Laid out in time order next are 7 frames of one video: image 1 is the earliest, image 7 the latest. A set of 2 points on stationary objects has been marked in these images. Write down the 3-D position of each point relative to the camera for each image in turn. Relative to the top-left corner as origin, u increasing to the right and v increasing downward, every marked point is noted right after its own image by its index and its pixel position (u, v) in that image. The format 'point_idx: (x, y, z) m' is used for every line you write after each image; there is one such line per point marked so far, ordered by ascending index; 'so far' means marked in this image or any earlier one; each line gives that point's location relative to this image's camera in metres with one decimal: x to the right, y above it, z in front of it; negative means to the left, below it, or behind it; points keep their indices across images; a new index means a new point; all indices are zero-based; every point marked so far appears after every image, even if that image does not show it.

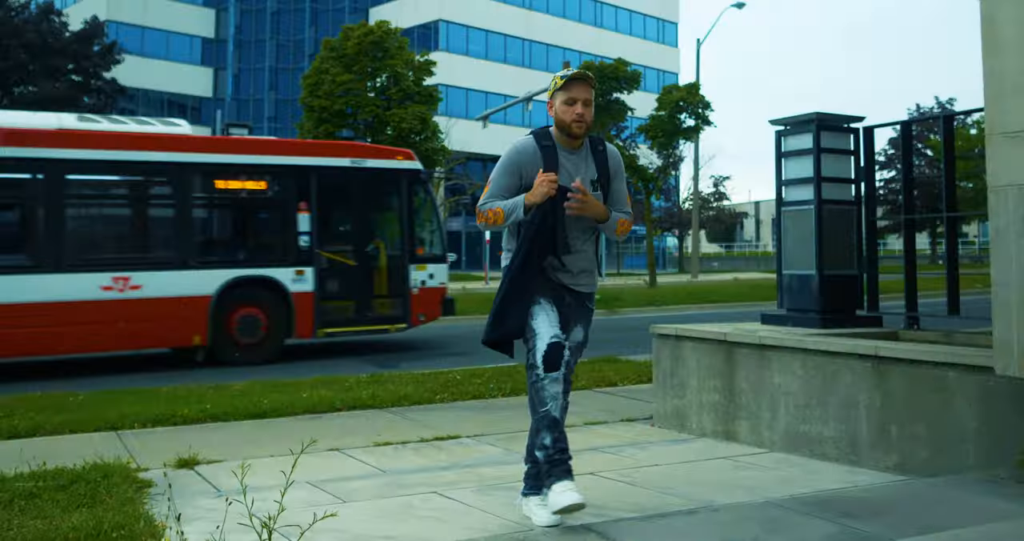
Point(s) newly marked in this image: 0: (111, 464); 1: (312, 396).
0: (-2.4, -1.2, +5.0) m
1: (-1.6, -1.0, +6.6) m
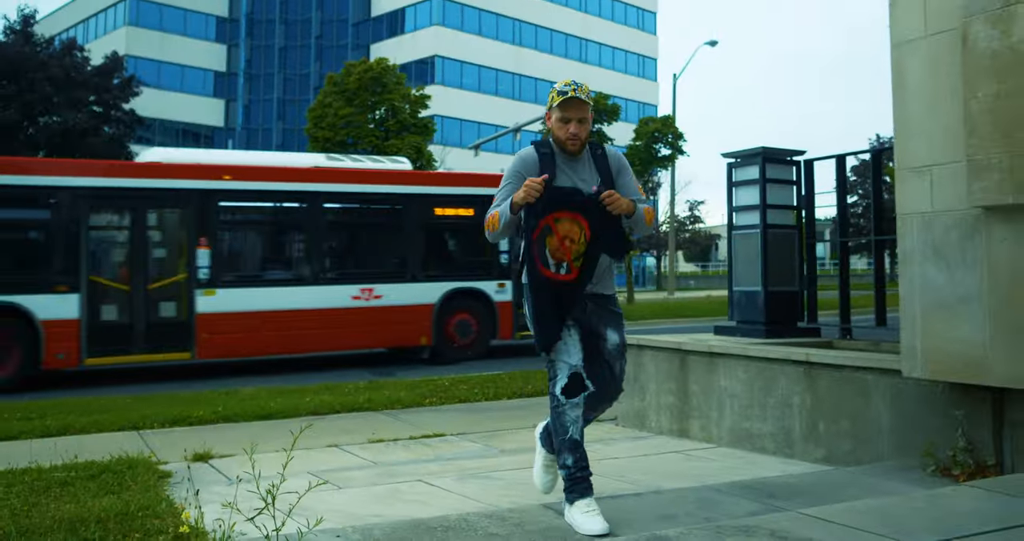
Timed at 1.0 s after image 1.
0: (-2.6, -1.3, +5.6) m
1: (-1.8, -1.1, +7.2) m
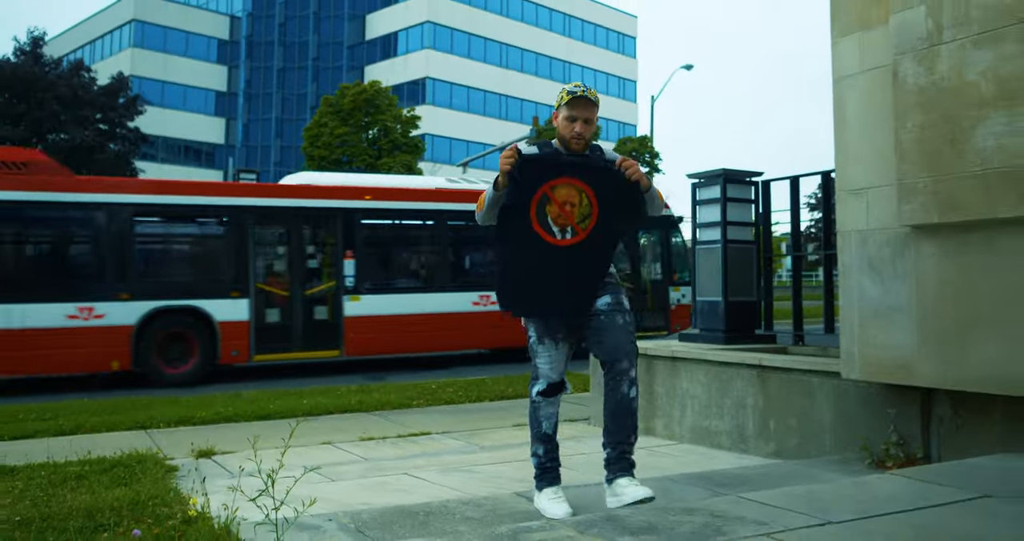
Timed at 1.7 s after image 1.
0: (-2.7, -1.4, +6.0) m
1: (-1.9, -1.2, +7.7) m
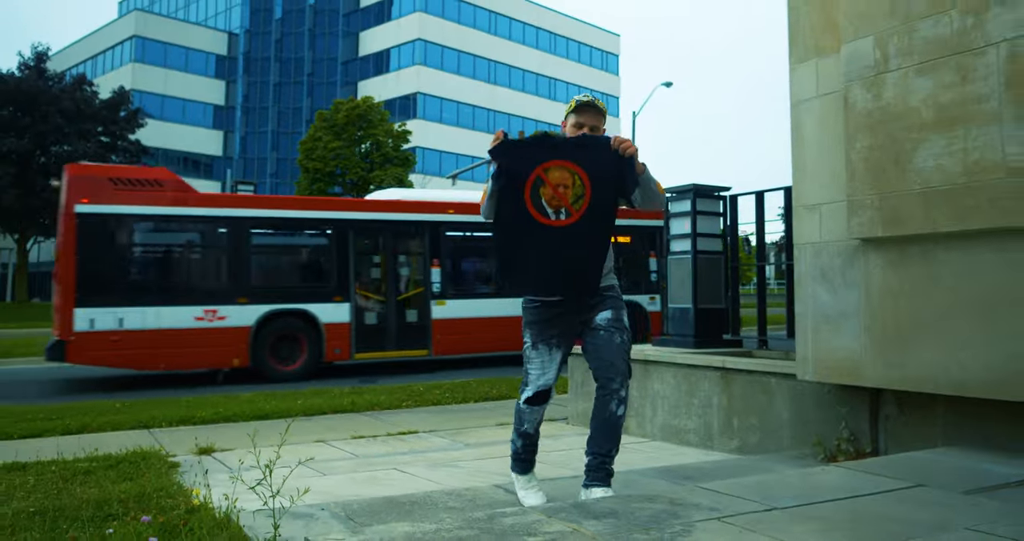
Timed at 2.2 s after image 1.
0: (-2.9, -1.4, +6.4) m
1: (-2.1, -1.3, +8.1) m
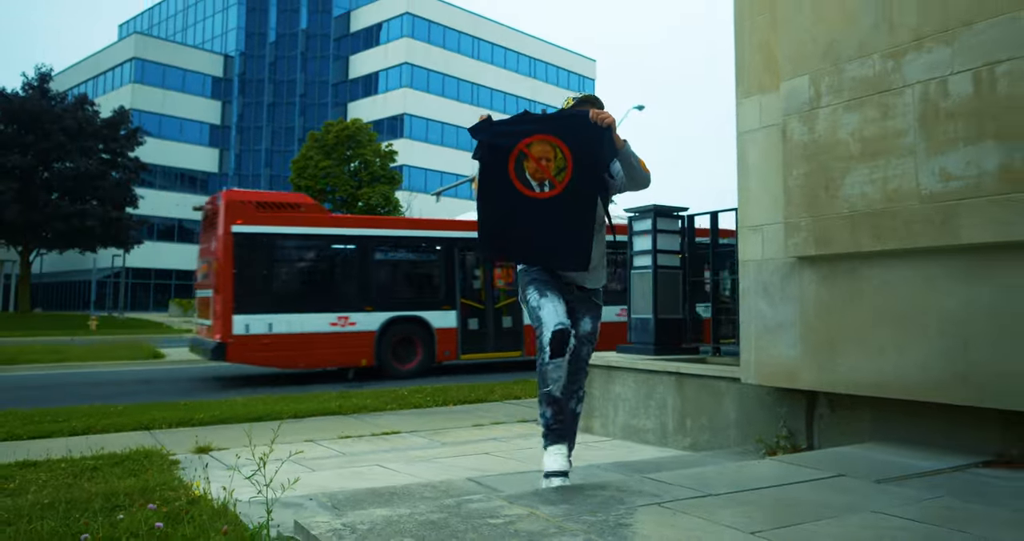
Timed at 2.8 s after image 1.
0: (-3.1, -1.5, +6.9) m
1: (-2.3, -1.4, +8.6) m
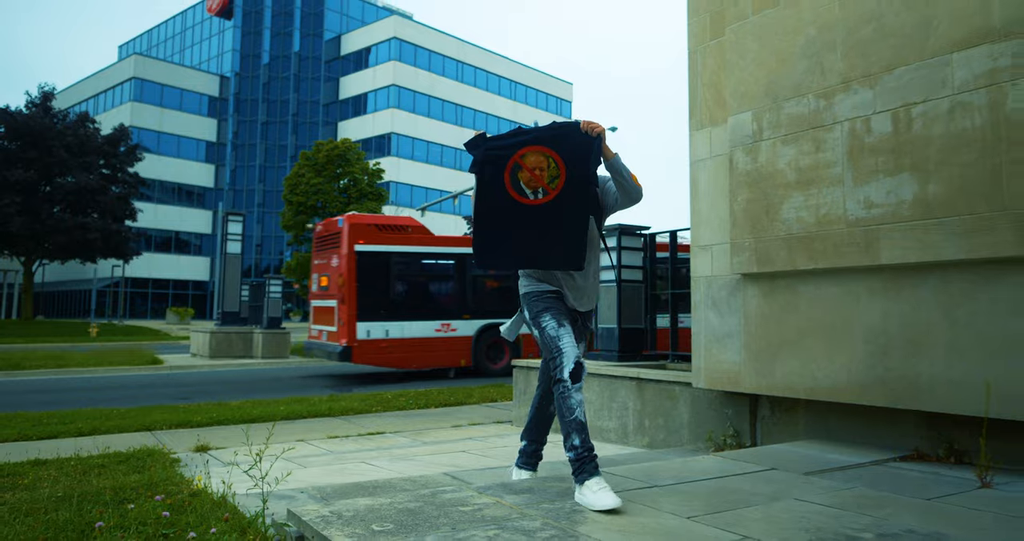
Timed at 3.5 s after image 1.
0: (-3.3, -1.6, +7.5) m
1: (-2.5, -1.6, +9.2) m
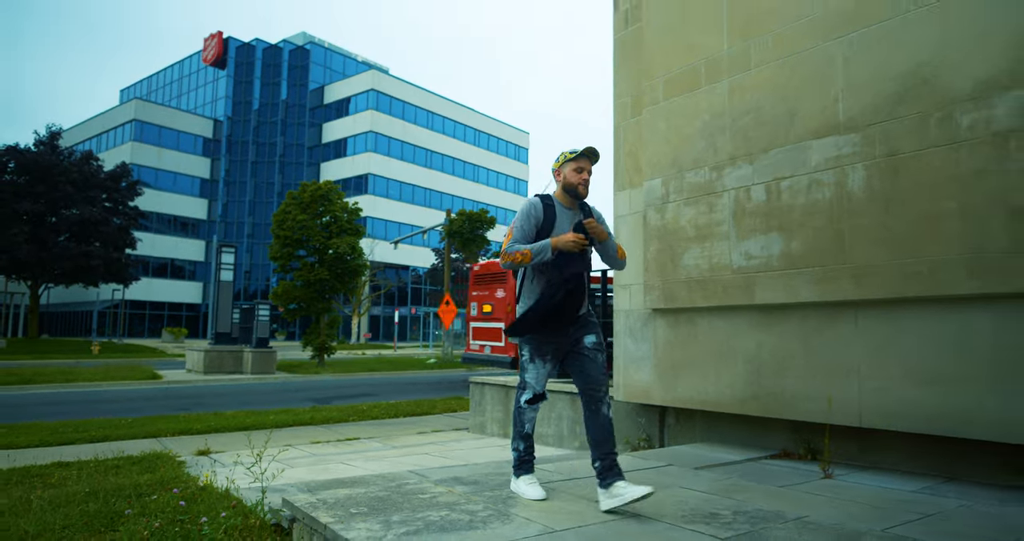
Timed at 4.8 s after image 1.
0: (-3.8, -2.0, +8.8) m
1: (-3.1, -1.9, +10.5) m
